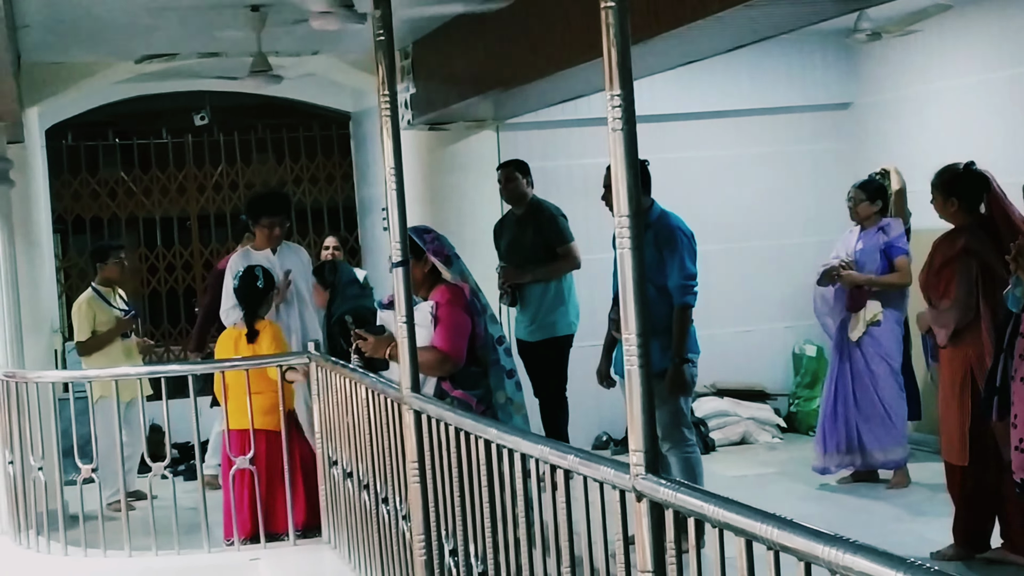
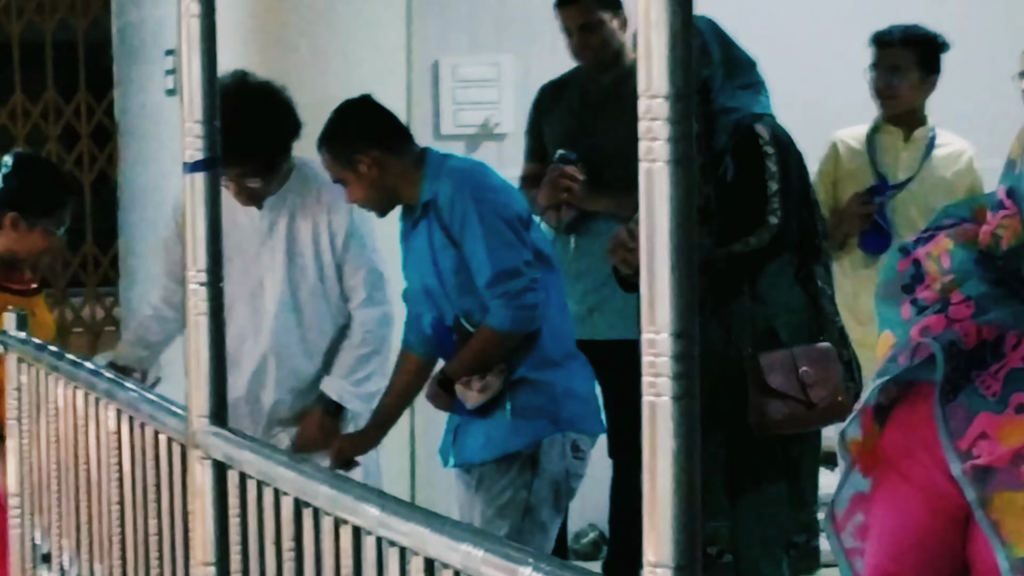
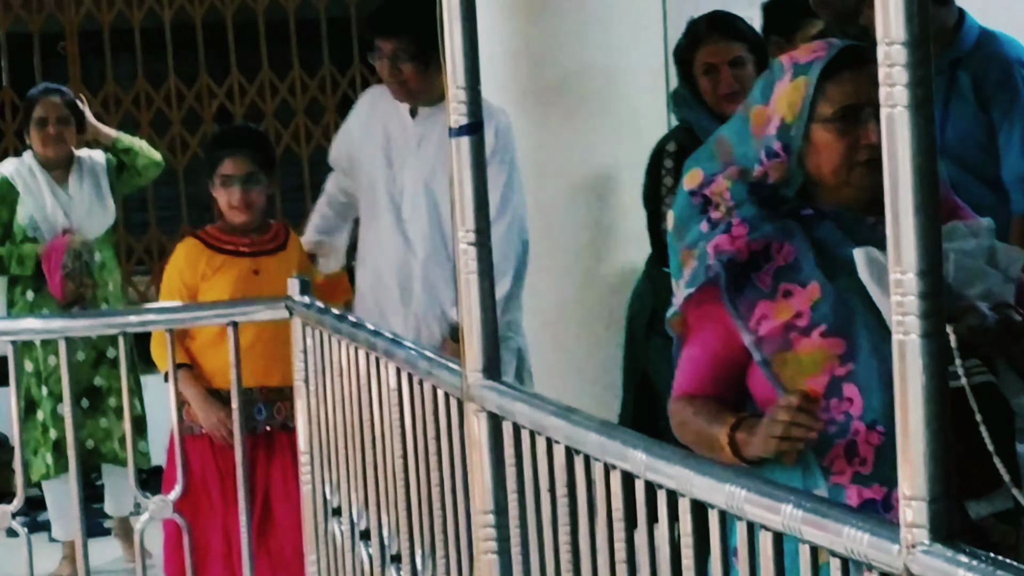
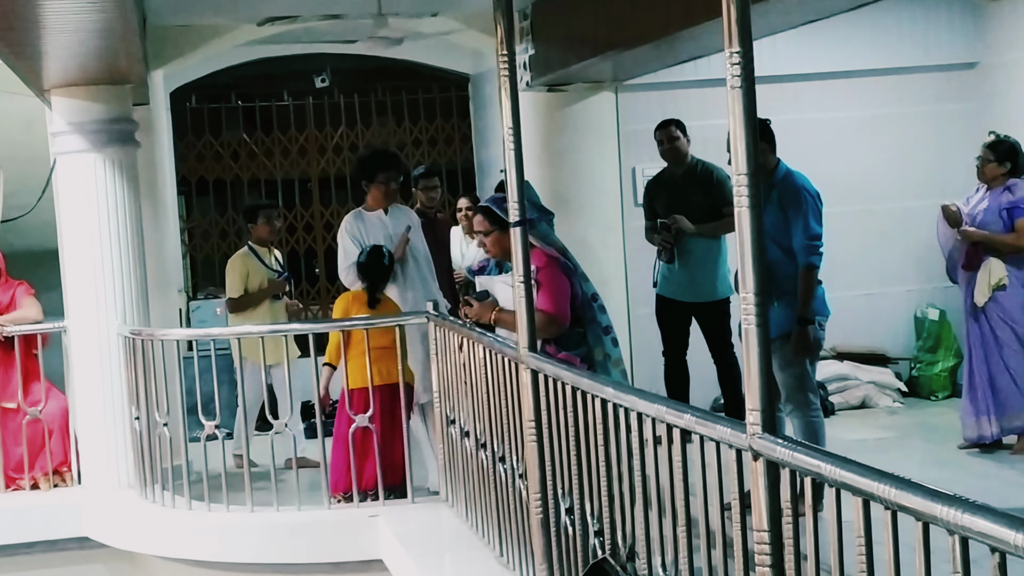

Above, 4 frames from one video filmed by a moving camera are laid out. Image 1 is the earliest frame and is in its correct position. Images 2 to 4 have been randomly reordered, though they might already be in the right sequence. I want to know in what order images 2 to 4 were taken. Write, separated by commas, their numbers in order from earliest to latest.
4, 3, 2
